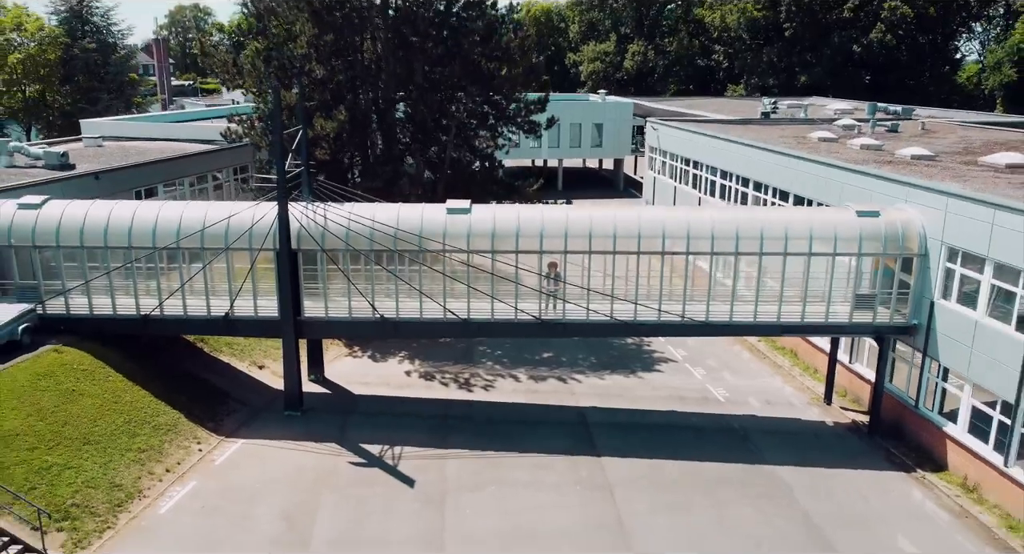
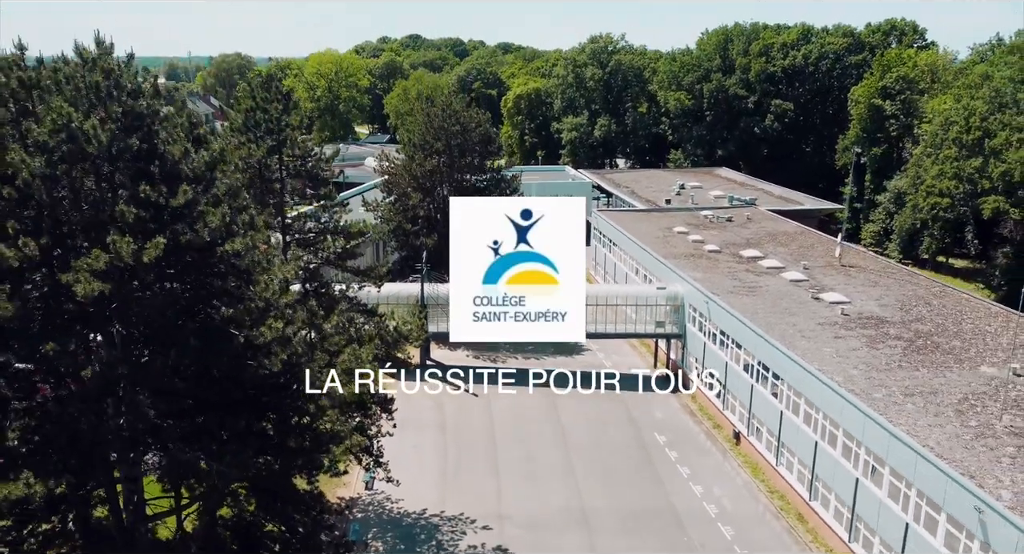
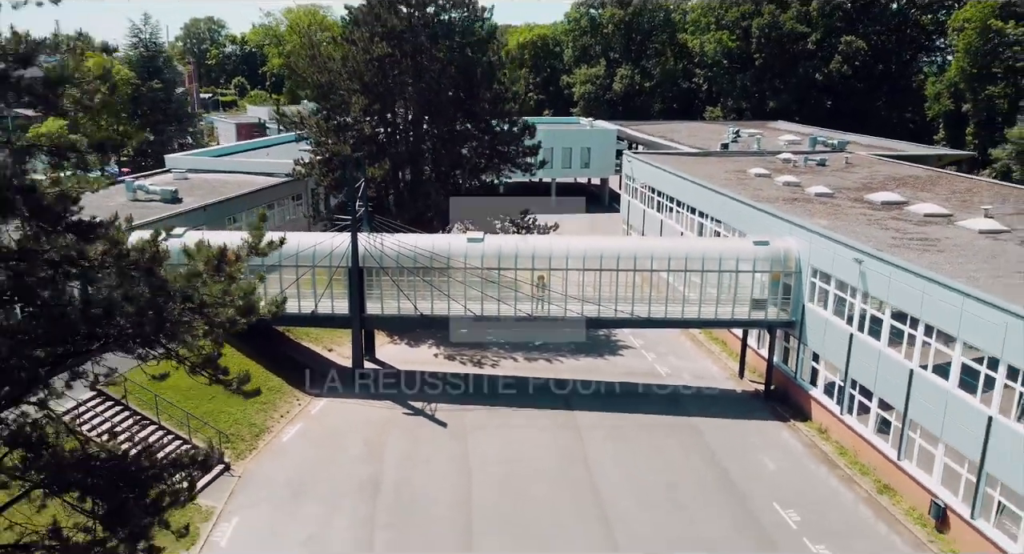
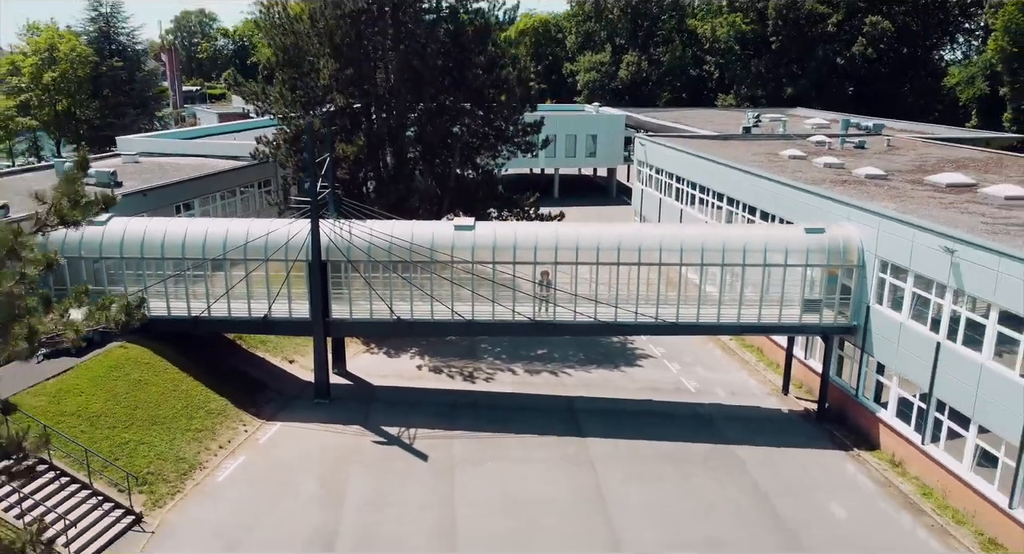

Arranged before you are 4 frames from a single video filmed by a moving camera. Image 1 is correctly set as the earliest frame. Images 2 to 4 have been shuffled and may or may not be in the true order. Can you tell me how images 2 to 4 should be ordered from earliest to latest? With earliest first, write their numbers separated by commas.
4, 3, 2
